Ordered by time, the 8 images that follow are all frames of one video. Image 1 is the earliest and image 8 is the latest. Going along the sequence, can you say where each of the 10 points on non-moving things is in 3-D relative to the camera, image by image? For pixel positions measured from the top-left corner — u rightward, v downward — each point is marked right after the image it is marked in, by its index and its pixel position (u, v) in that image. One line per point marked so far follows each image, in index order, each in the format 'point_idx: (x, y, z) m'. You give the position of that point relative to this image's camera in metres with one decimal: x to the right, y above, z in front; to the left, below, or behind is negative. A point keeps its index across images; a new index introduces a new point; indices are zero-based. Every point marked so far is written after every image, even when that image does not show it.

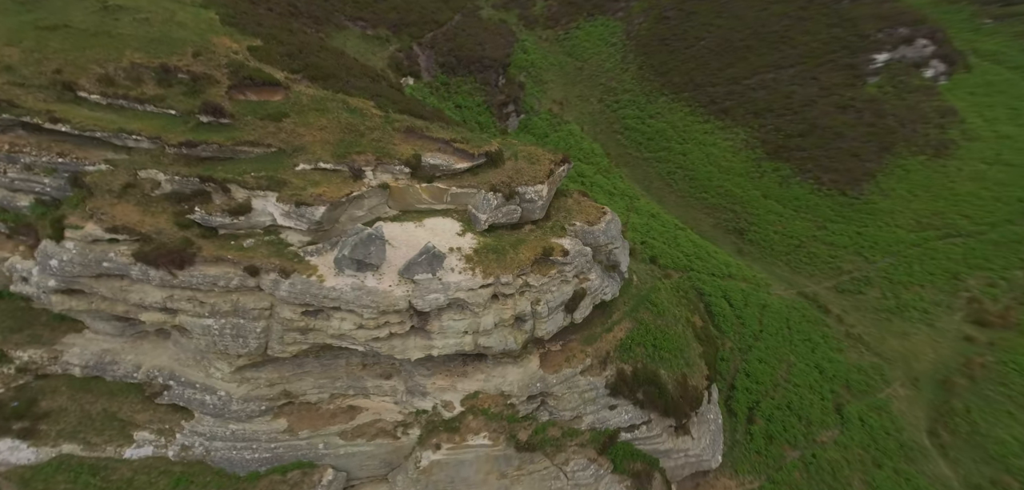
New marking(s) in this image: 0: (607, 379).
0: (+3.7, -4.8, +16.2) m
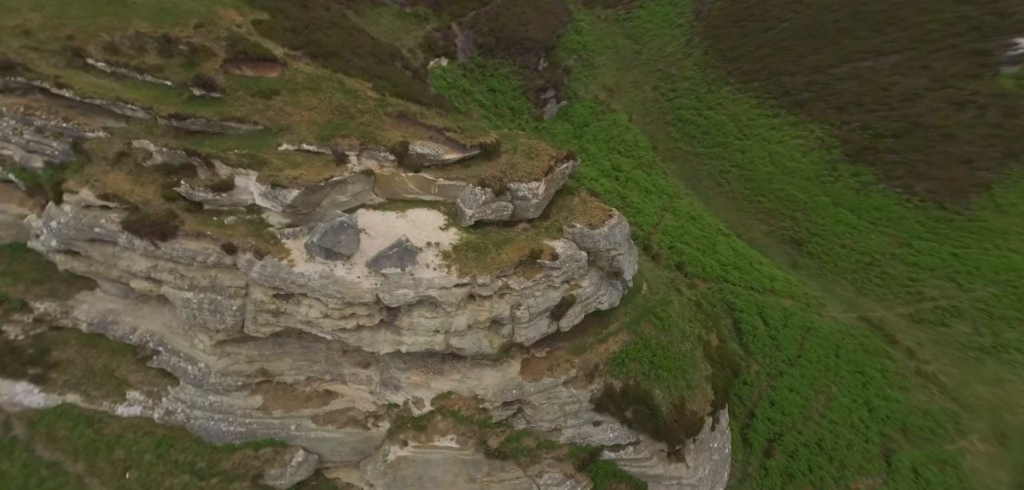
0: (+3.0, -5.0, +15.0) m
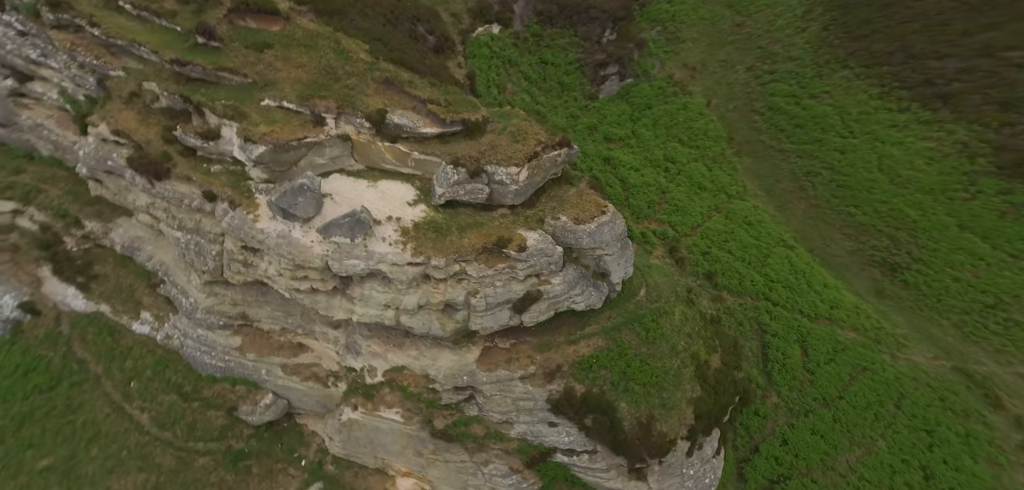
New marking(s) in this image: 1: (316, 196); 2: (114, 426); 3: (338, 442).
0: (+1.4, -4.8, +14.1) m
1: (-6.6, +1.8, +12.6) m
2: (-15.8, -7.0, +16.9) m
3: (-5.9, -6.9, +15.2) m
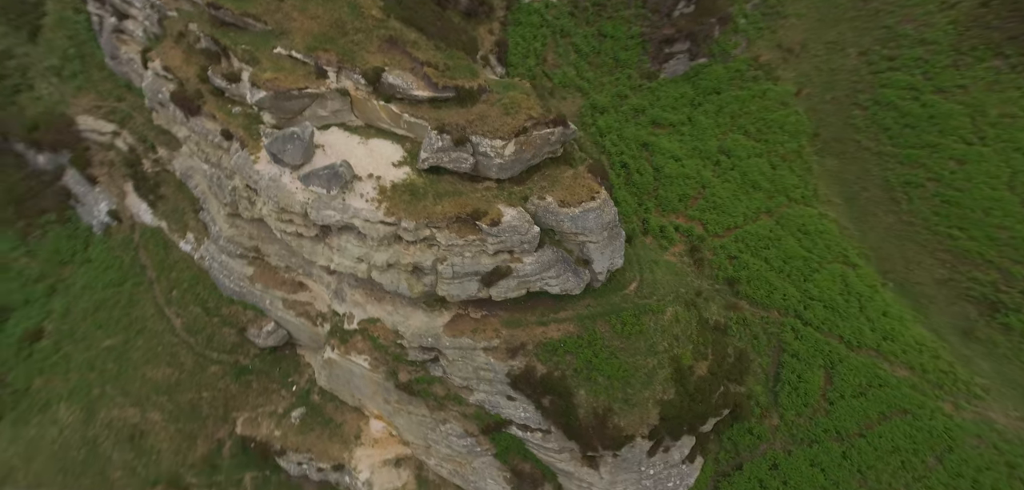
0: (0.0, -4.1, +14.3) m
1: (-7.1, +3.5, +13.6) m
2: (-16.6, -3.6, +20.0) m
3: (-7.2, -5.1, +16.7) m
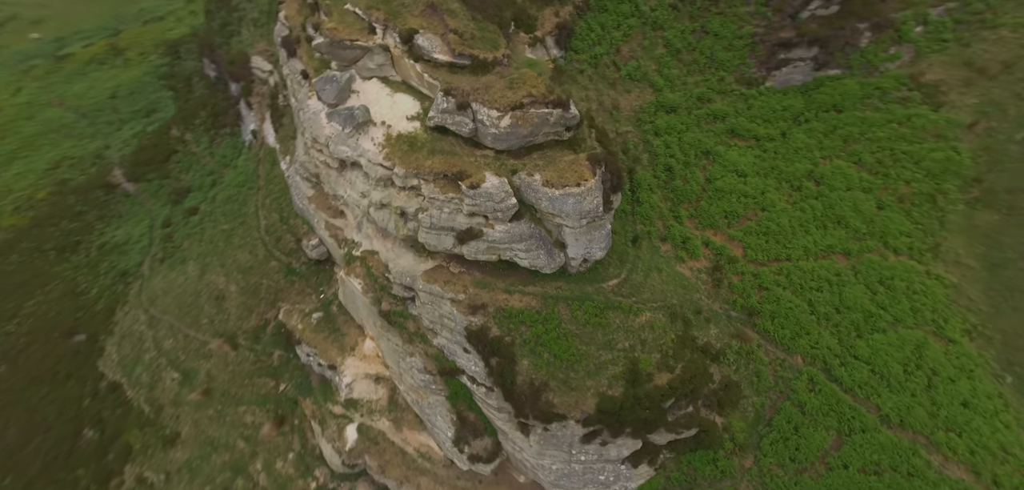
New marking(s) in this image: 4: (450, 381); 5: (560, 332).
0: (-1.6, -2.9, +15.9) m
1: (-6.8, +6.1, +16.7) m
2: (-15.5, +1.4, +25.7) m
3: (-7.9, -2.2, +20.2) m
4: (-2.5, -5.3, +17.0) m
5: (+1.8, -3.2, +15.7) m
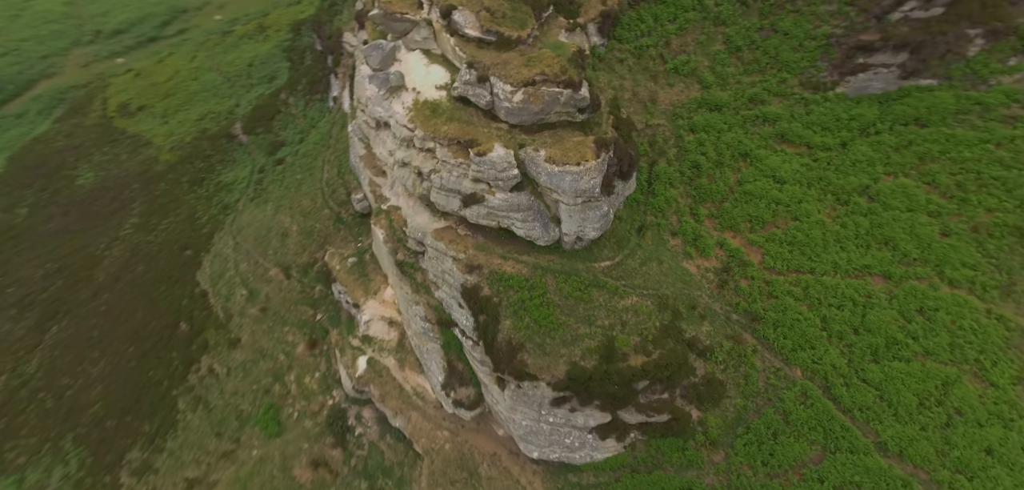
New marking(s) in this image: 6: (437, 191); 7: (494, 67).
0: (-1.9, -1.5, +17.8) m
1: (-5.8, +8.2, +19.1) m
2: (-13.3, +4.7, +29.6) m
3: (-7.3, +0.1, +23.1) m
4: (-3.0, -3.8, +19.1) m
5: (+1.3, -2.2, +17.1) m
6: (-3.0, +2.1, +17.5) m
7: (-0.7, +6.6, +16.9) m
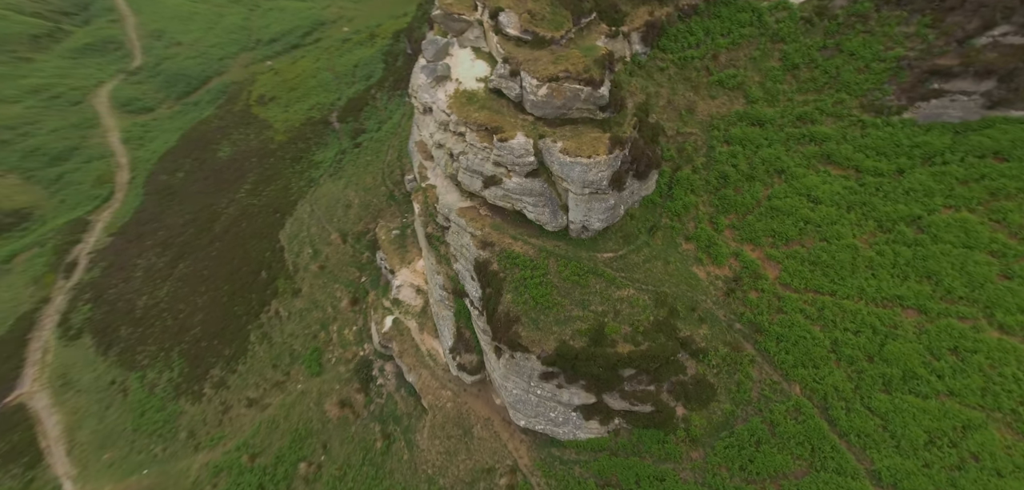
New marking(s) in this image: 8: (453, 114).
0: (-1.5, -0.5, +19.9) m
1: (-3.9, +9.5, +21.9) m
2: (-10.1, +6.6, +33.4) m
3: (-5.8, +1.6, +26.0) m
4: (-2.6, -2.7, +21.3) m
5: (+1.4, -1.6, +18.7) m
6: (-2.2, +3.2, +19.8) m
7: (+0.5, +7.4, +18.9) m
8: (-2.7, +5.5, +19.7) m
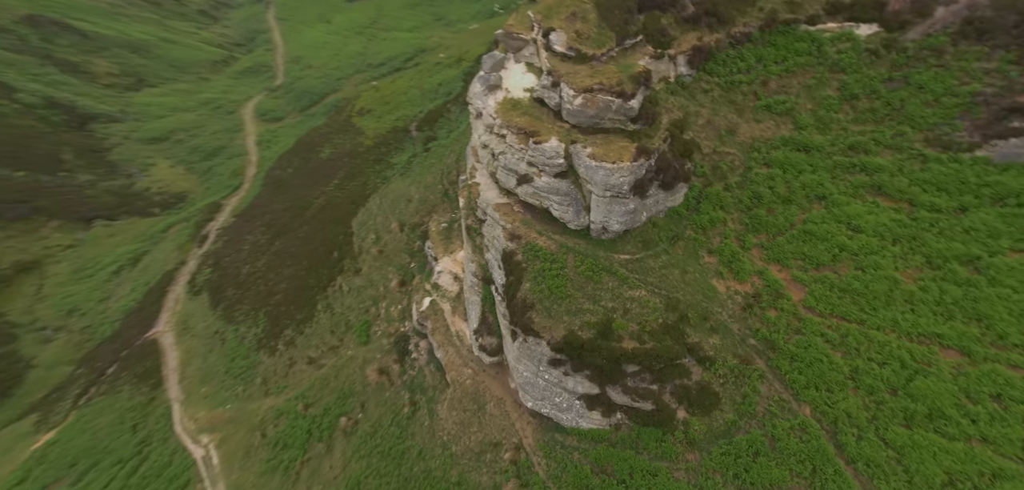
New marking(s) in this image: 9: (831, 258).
0: (-0.2, -0.1, +21.9) m
1: (-1.2, +10.0, +24.7) m
2: (-6.0, +7.1, +36.9) m
3: (-3.3, +2.1, +28.7) m
4: (-1.3, -2.2, +23.4) m
5: (+2.4, -1.4, +20.2) m
6: (-0.5, +3.7, +22.2) m
7: (+2.5, +7.7, +21.0) m
8: (-0.8, +6.1, +22.2) m
9: (+14.7, -0.3, +20.6) m
